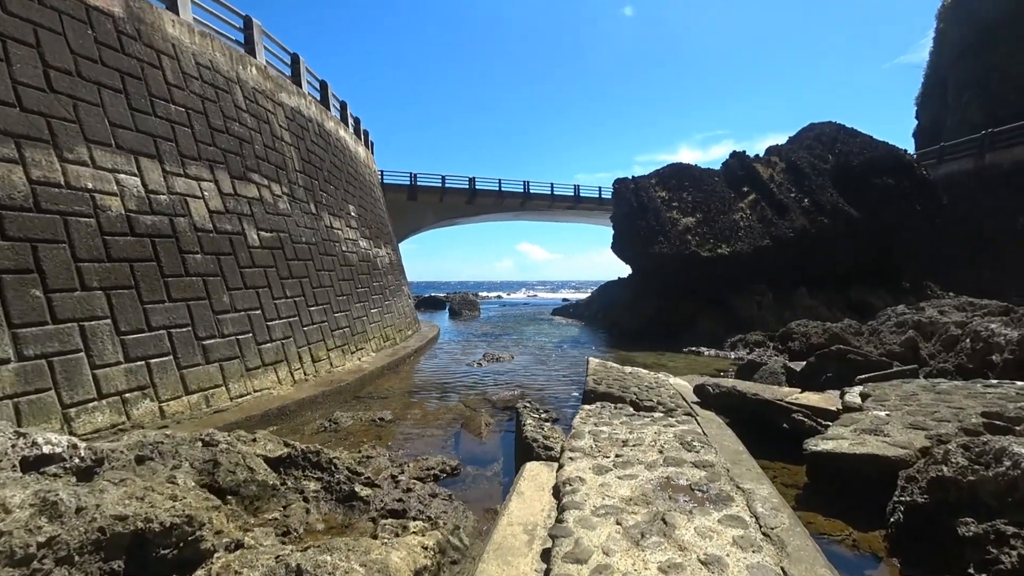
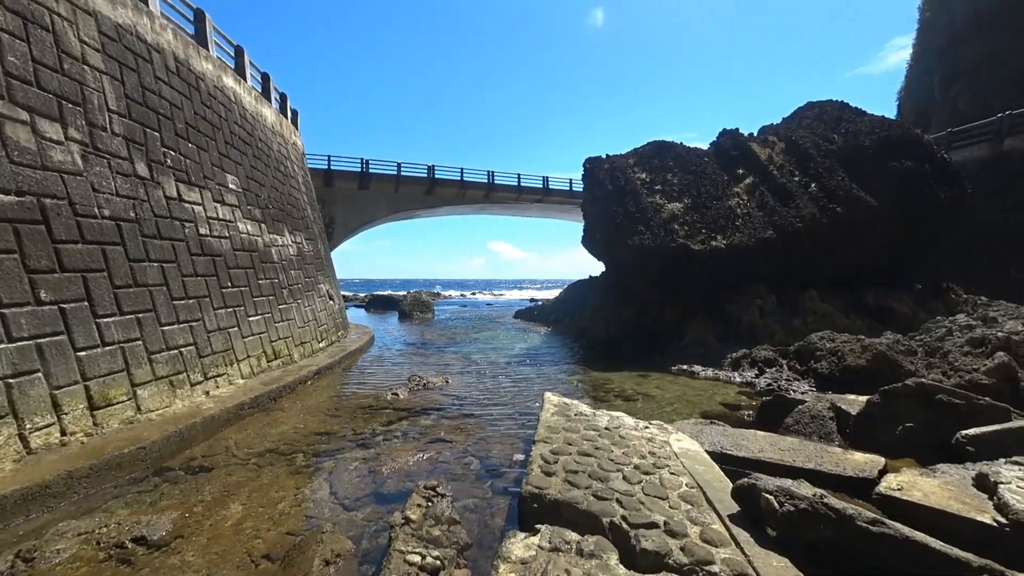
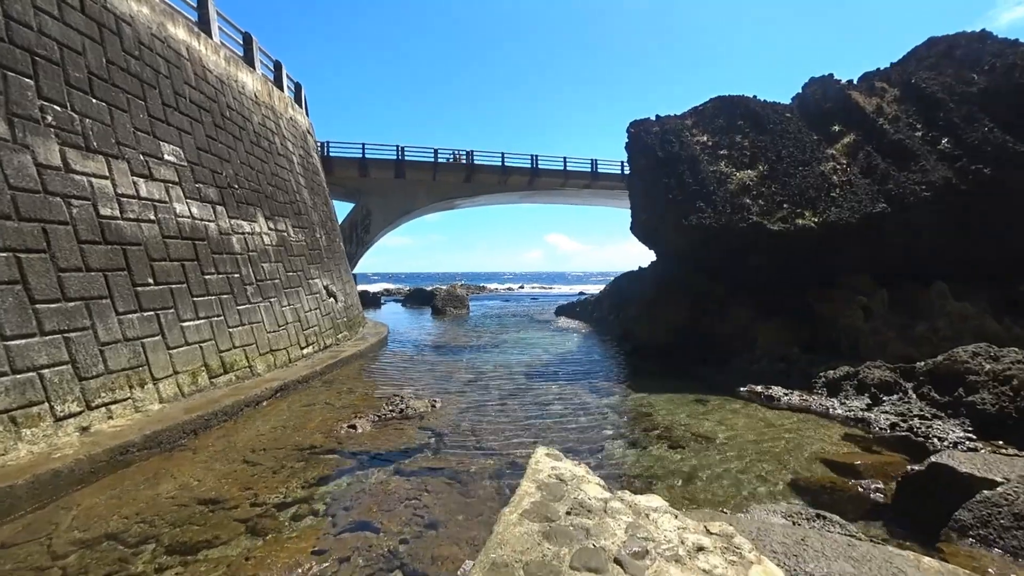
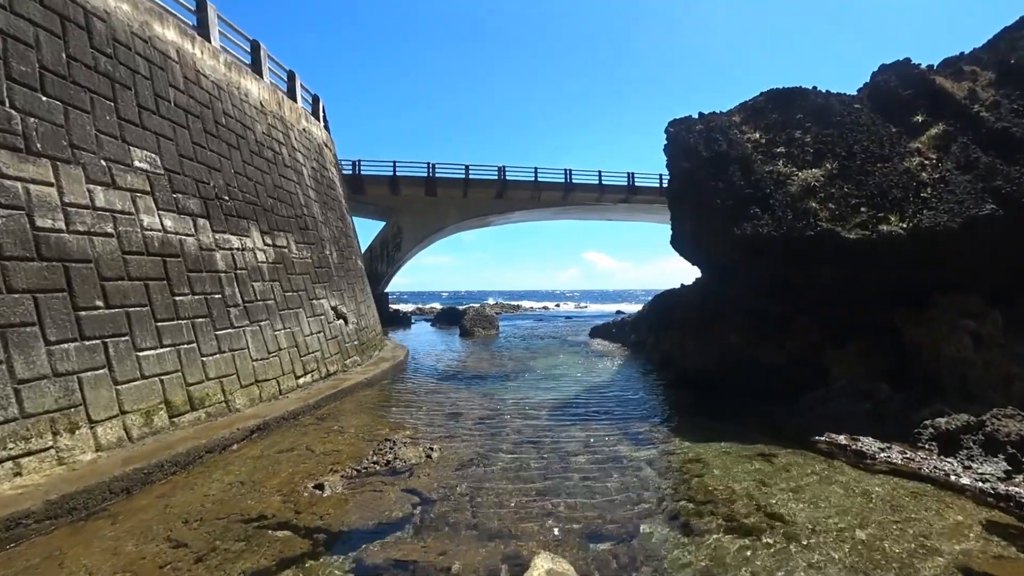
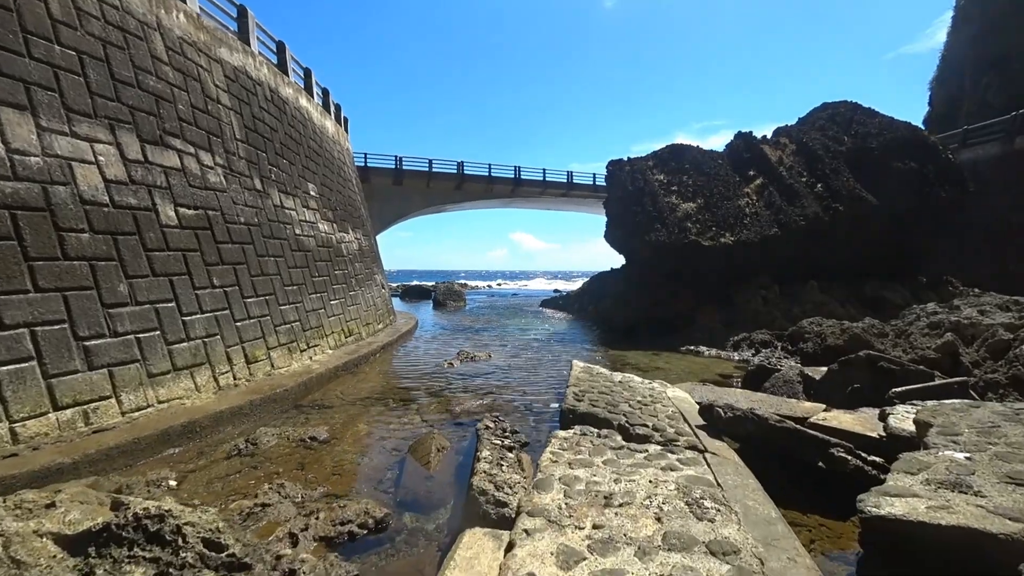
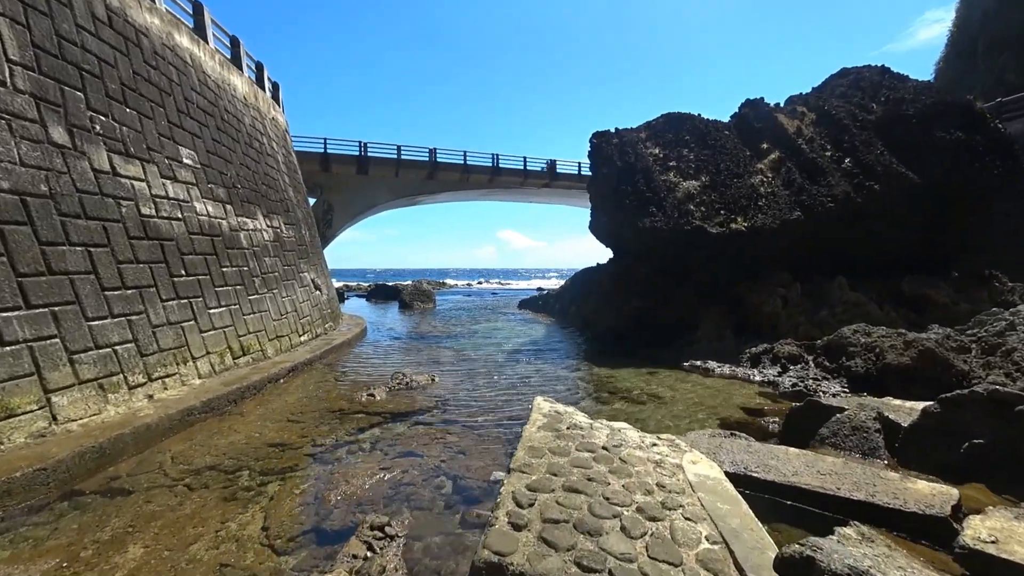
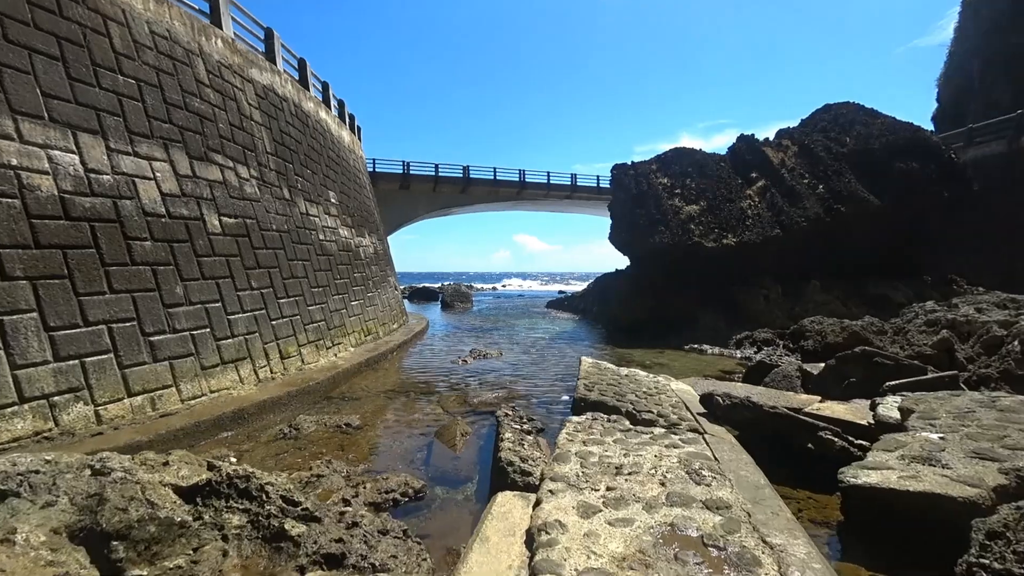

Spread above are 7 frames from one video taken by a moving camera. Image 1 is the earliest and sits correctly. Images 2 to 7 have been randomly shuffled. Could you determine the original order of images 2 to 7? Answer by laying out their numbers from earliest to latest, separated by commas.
7, 5, 2, 6, 3, 4
